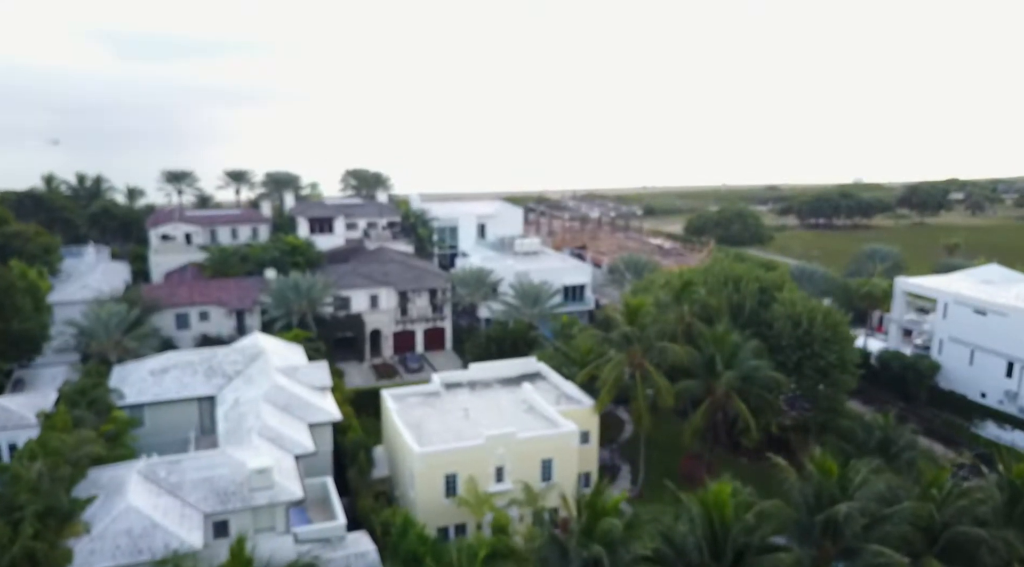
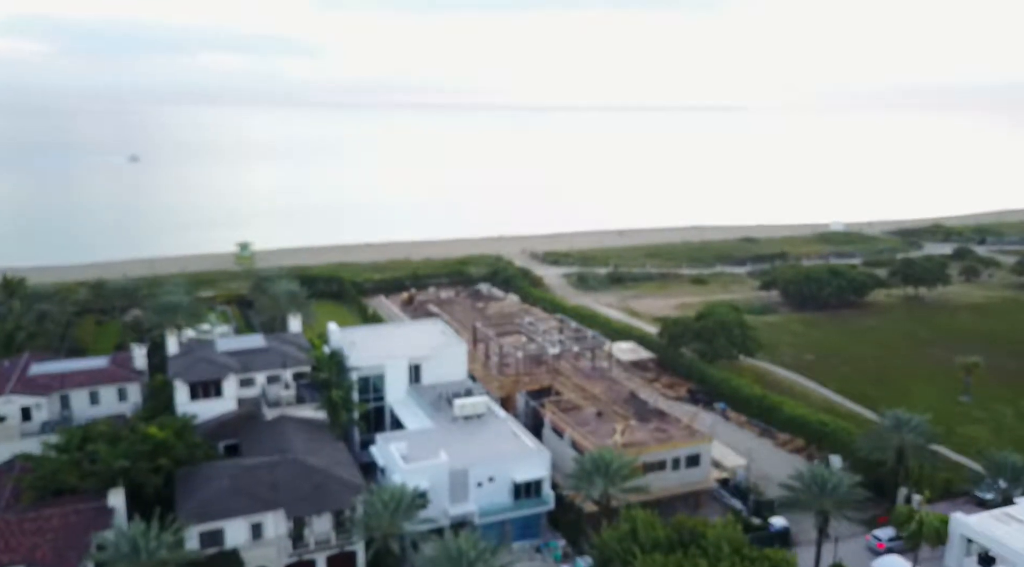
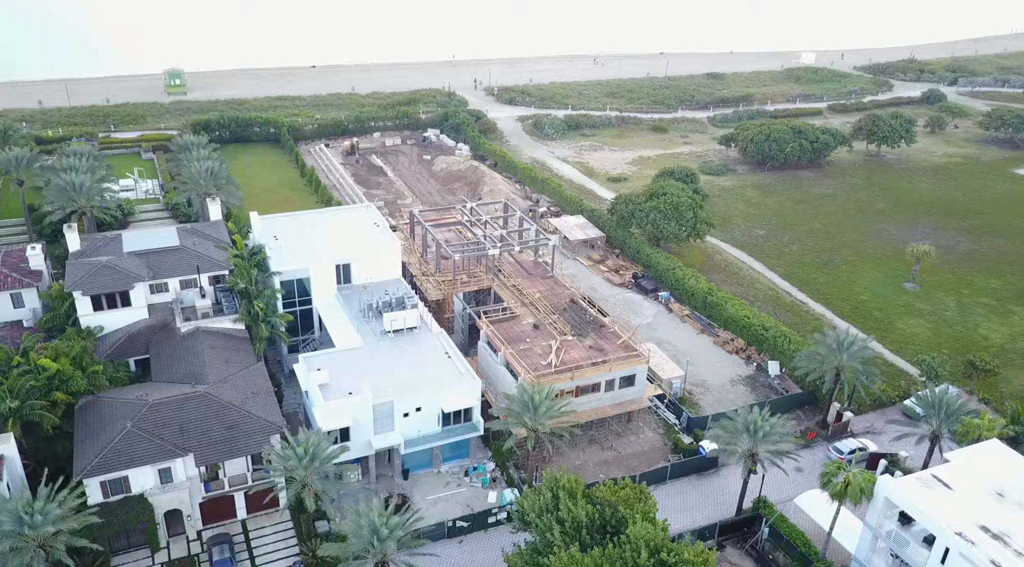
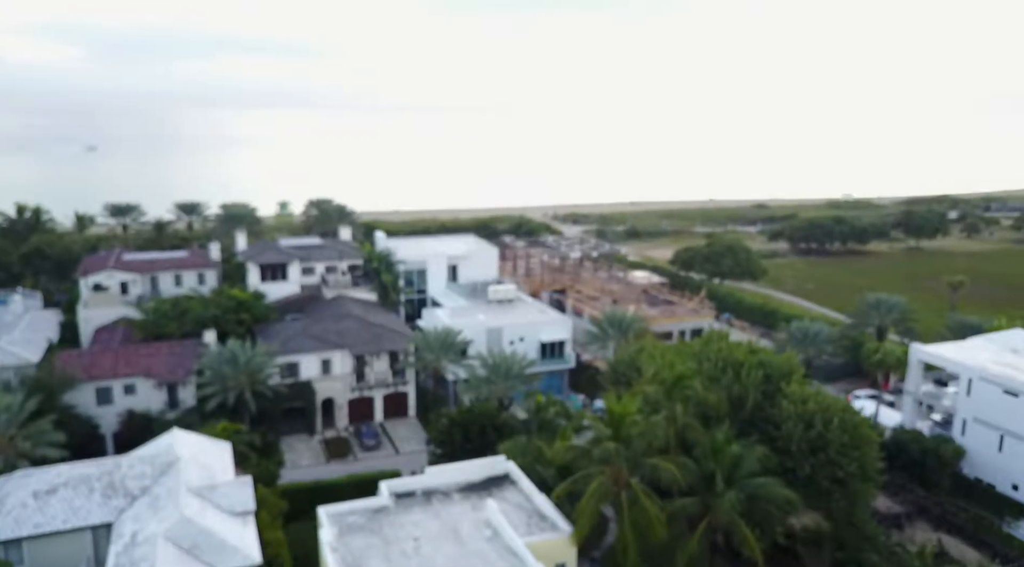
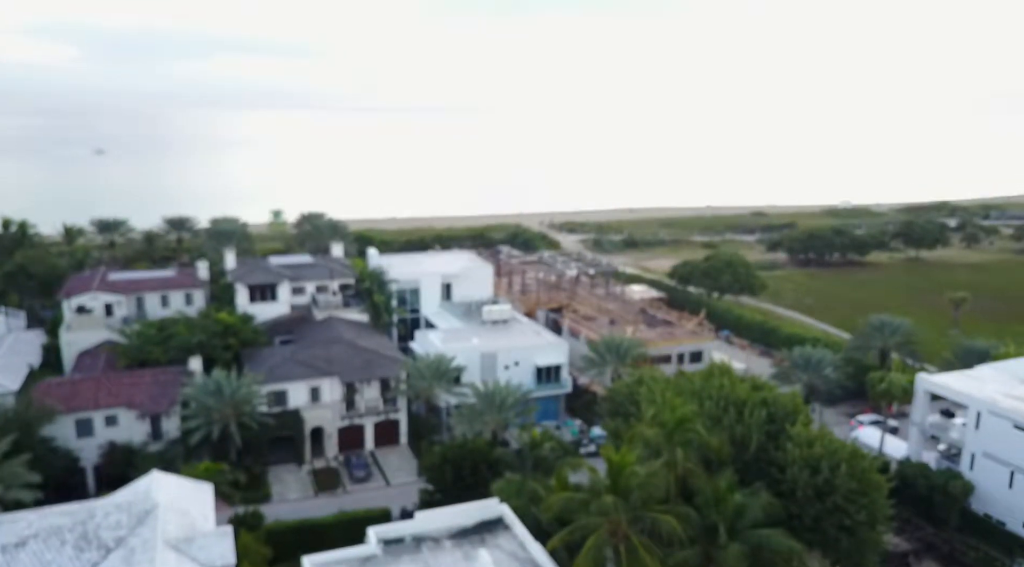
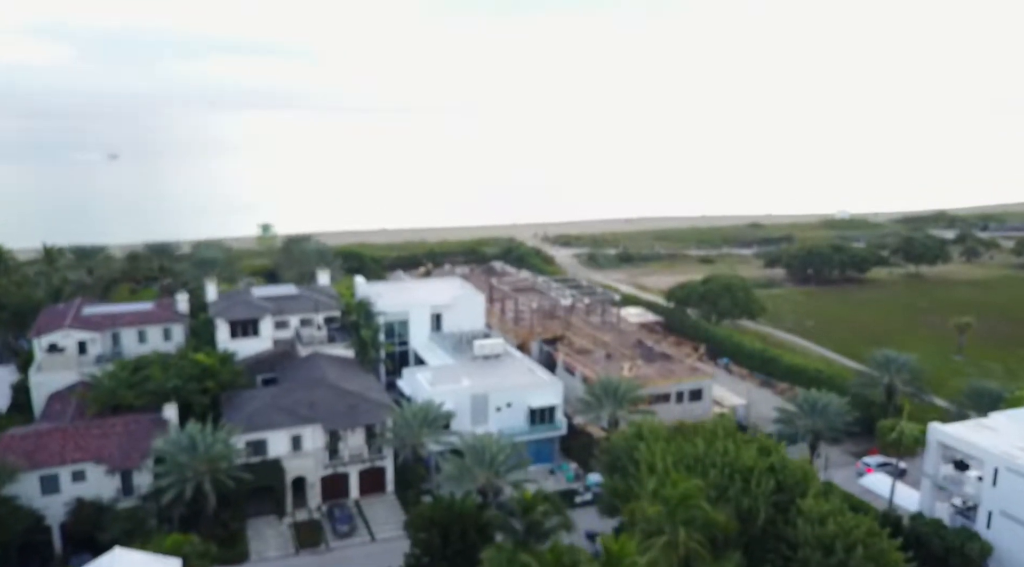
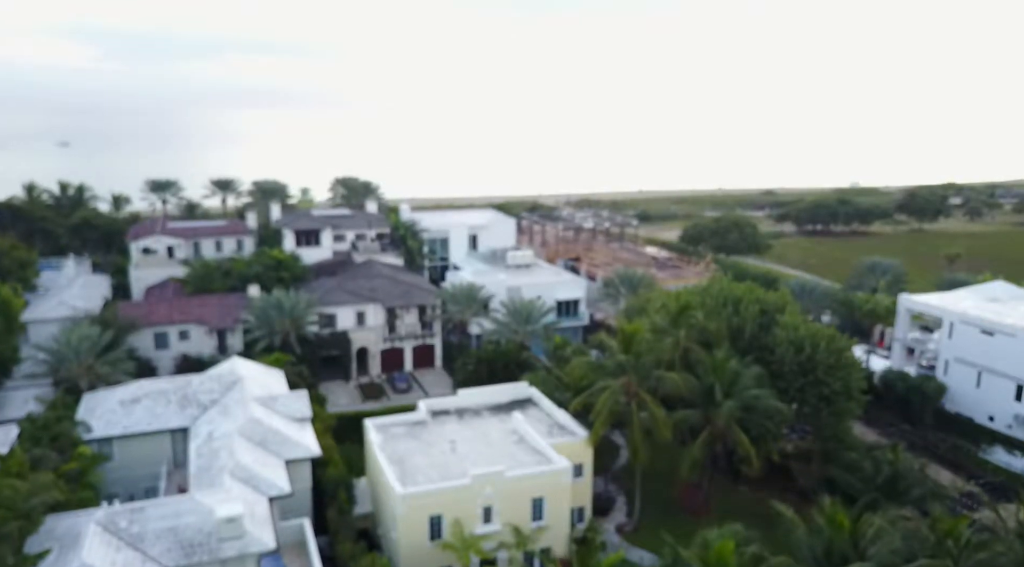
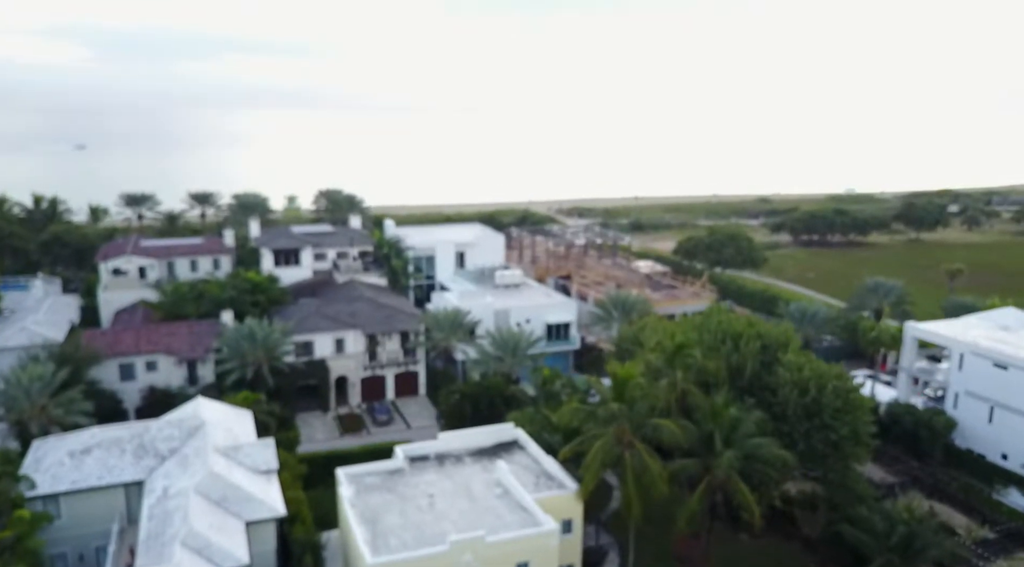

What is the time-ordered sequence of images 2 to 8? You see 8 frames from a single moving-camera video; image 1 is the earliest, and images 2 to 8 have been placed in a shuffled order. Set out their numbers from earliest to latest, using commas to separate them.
7, 8, 4, 5, 6, 2, 3
